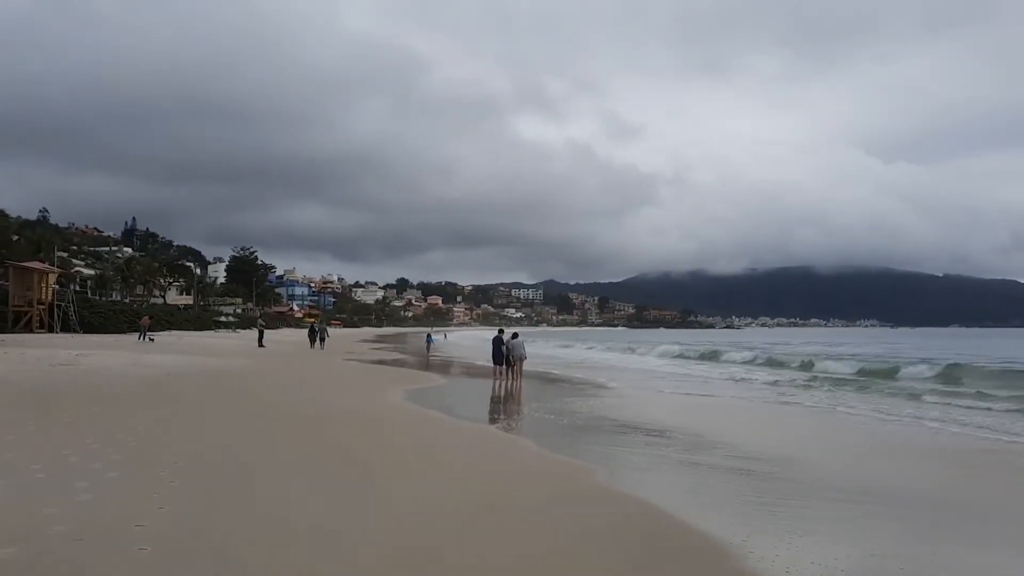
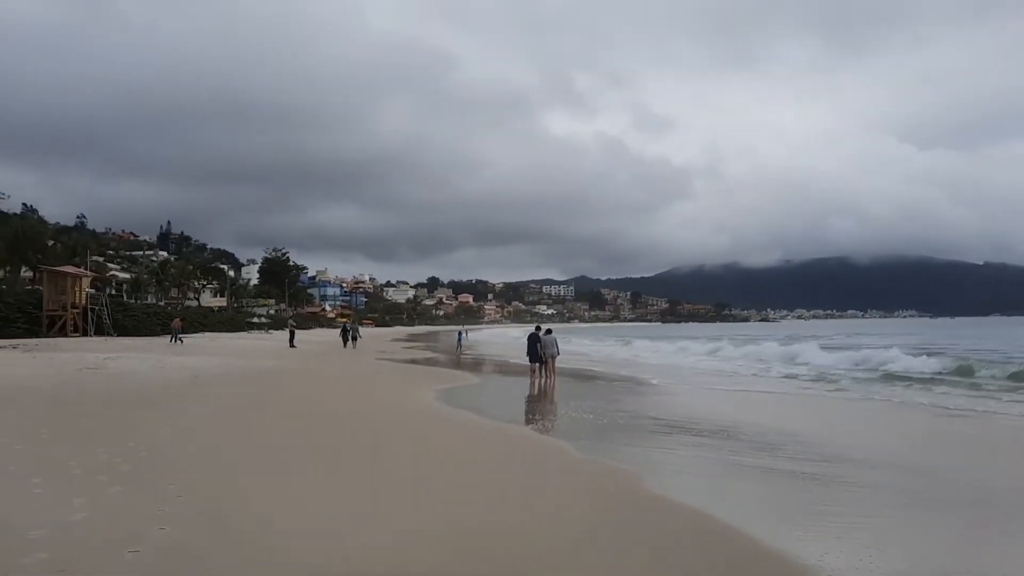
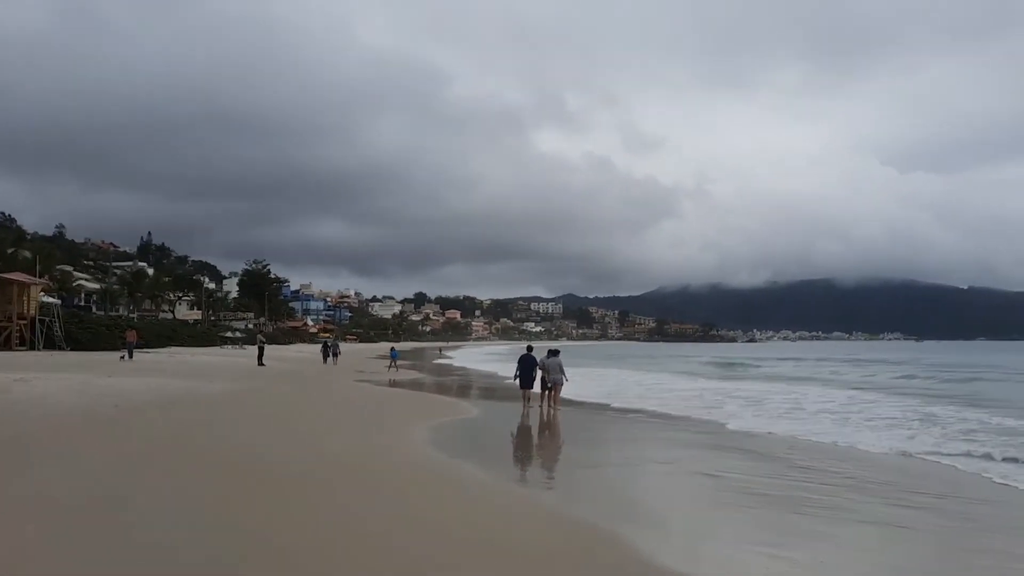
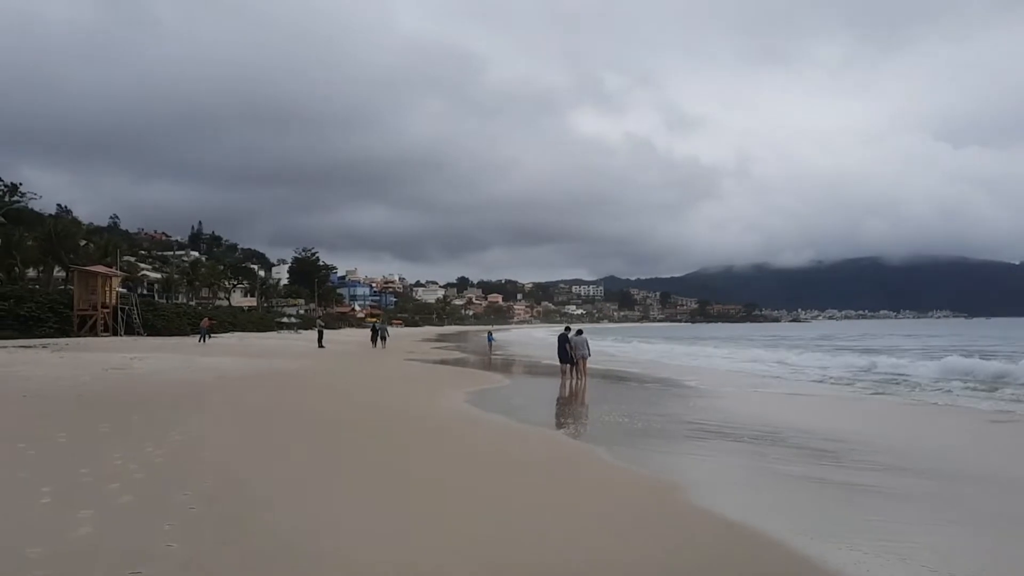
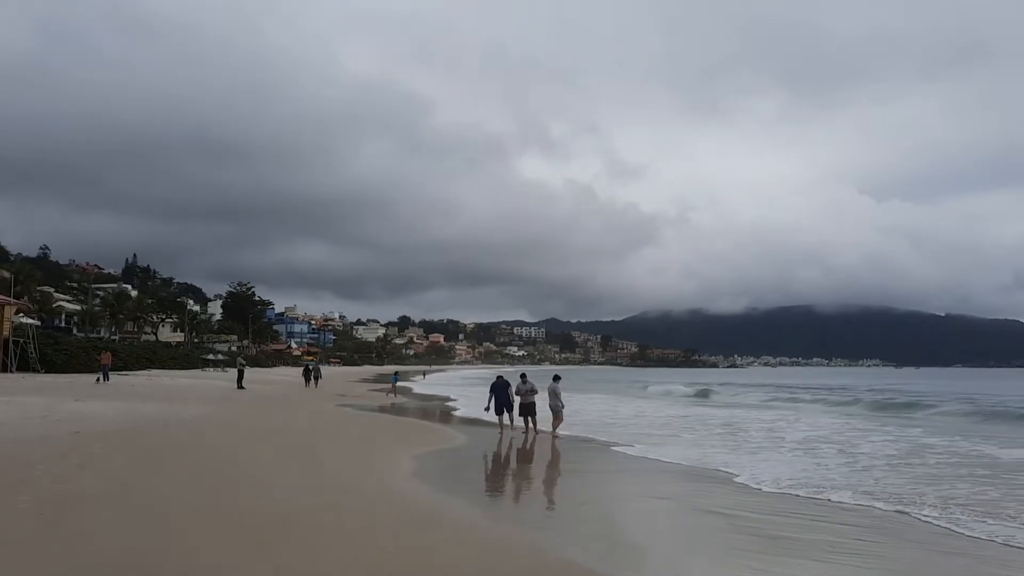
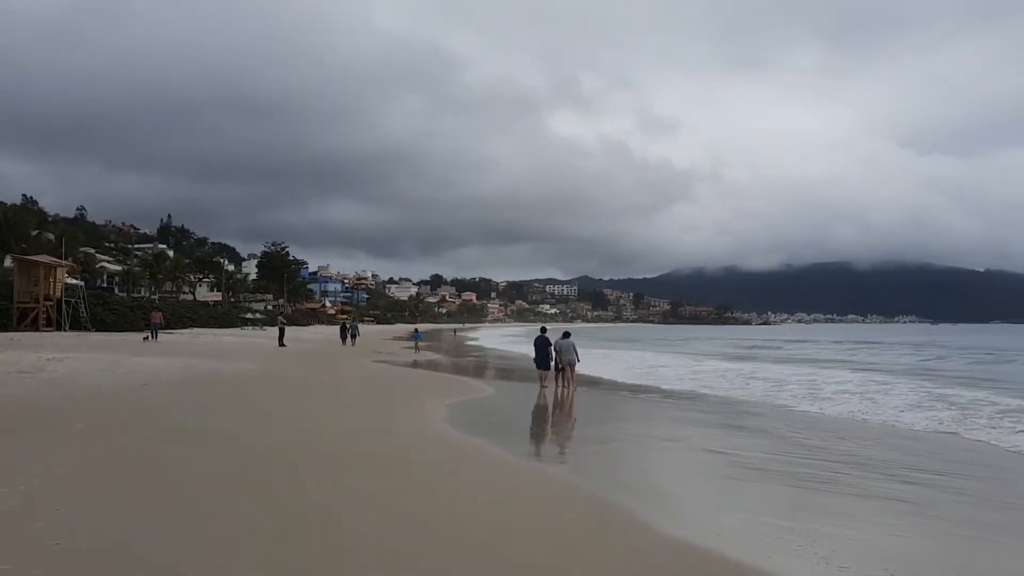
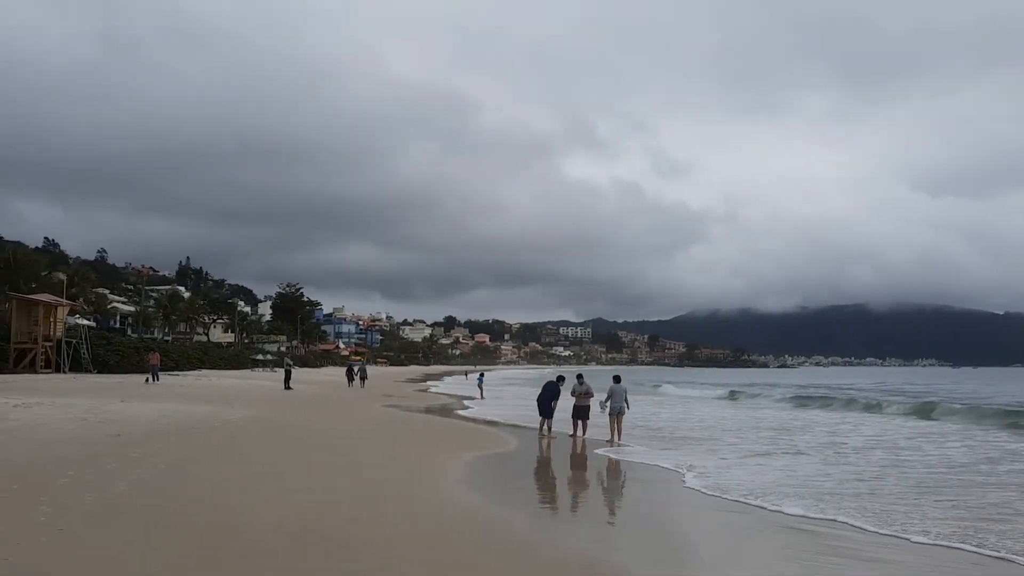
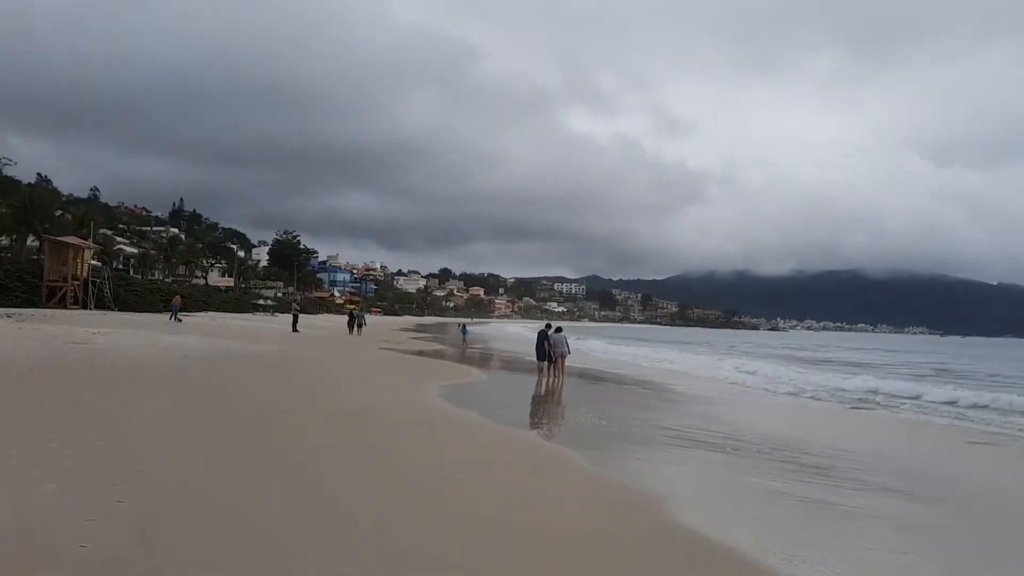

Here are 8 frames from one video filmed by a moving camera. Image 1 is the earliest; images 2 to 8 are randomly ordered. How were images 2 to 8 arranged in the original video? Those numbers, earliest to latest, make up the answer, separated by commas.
2, 4, 8, 6, 3, 5, 7
